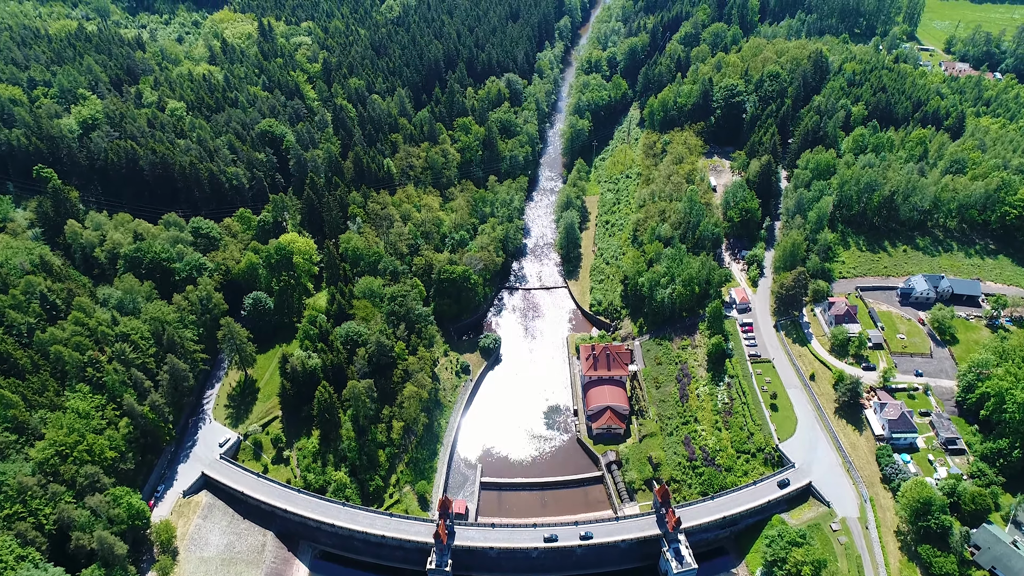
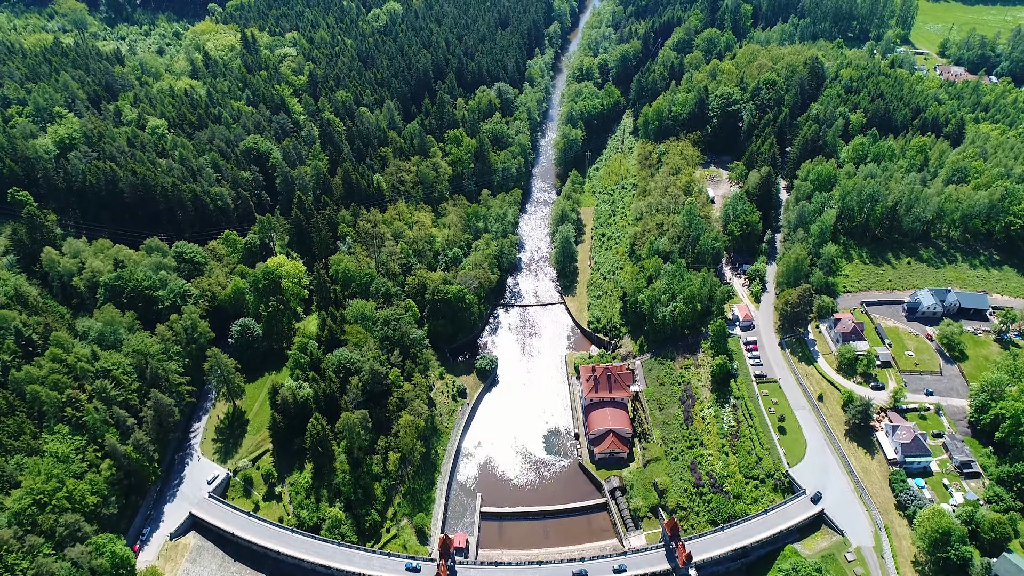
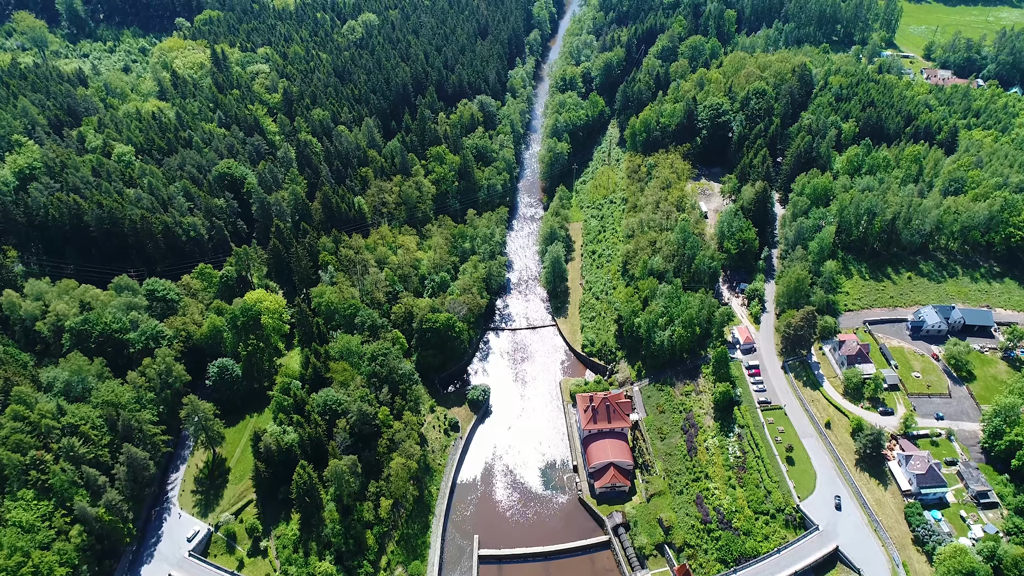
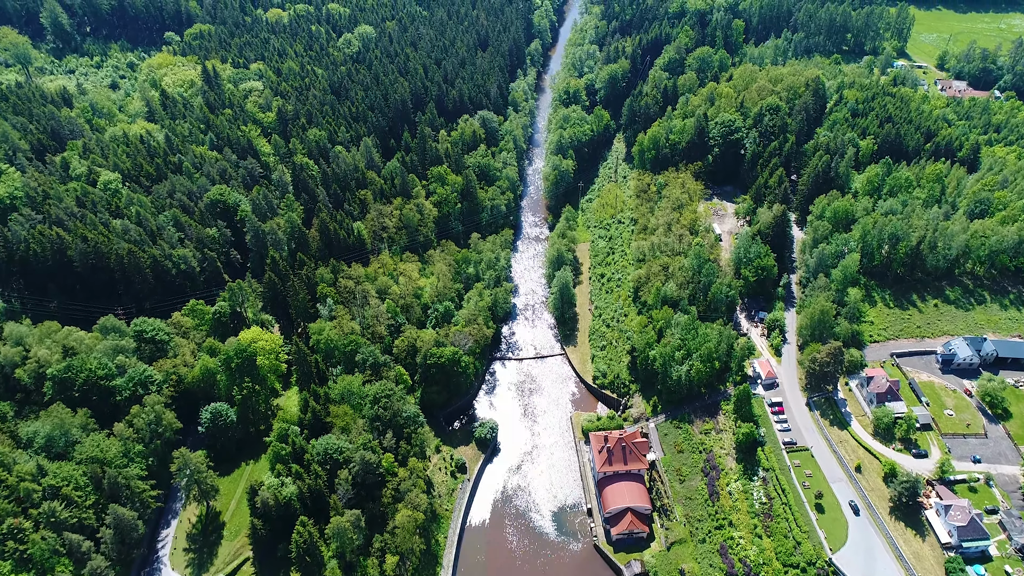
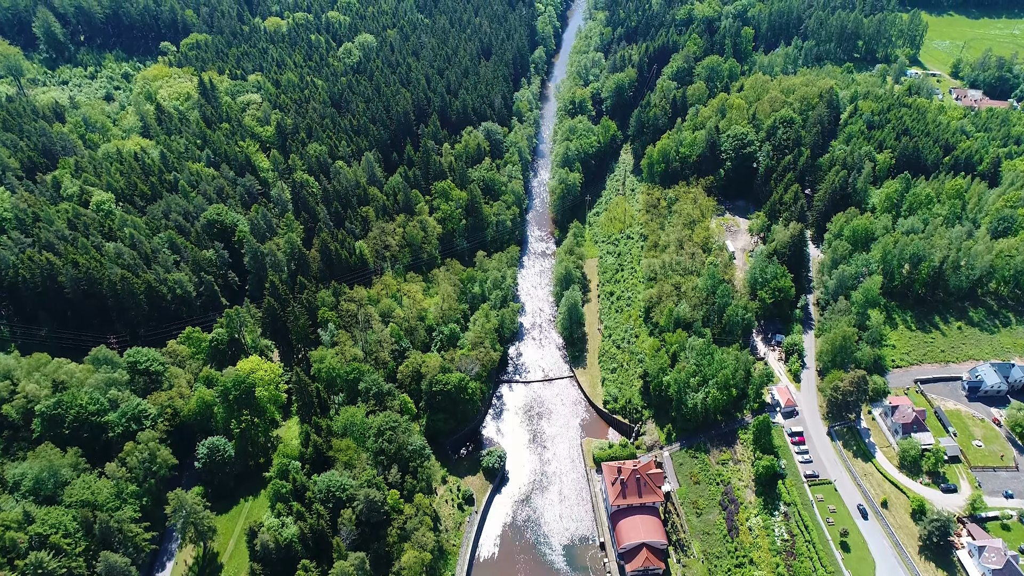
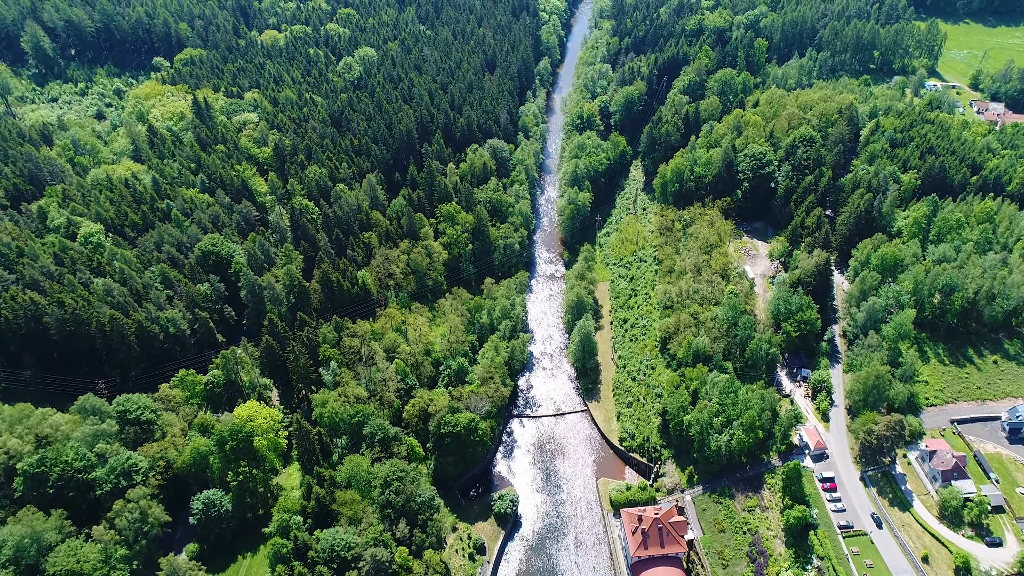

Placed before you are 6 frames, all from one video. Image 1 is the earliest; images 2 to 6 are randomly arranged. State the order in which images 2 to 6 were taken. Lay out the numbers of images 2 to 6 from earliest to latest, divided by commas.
2, 3, 4, 5, 6
